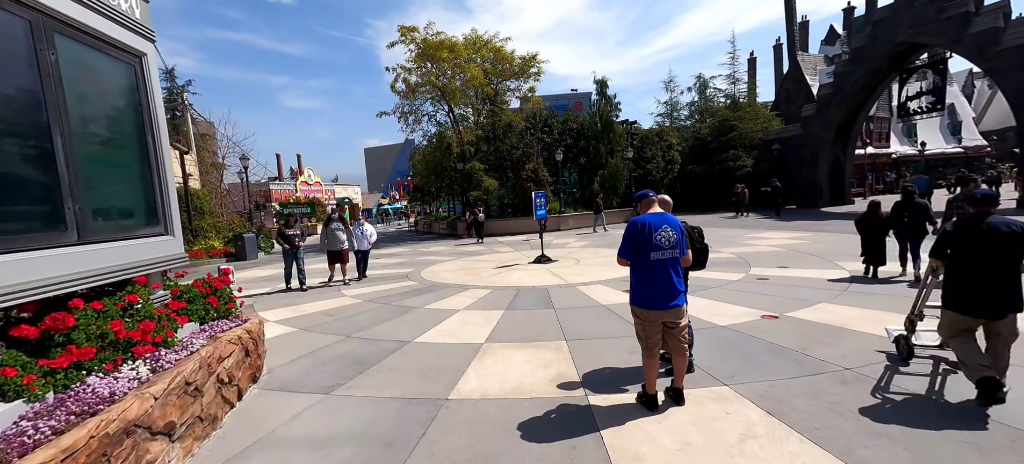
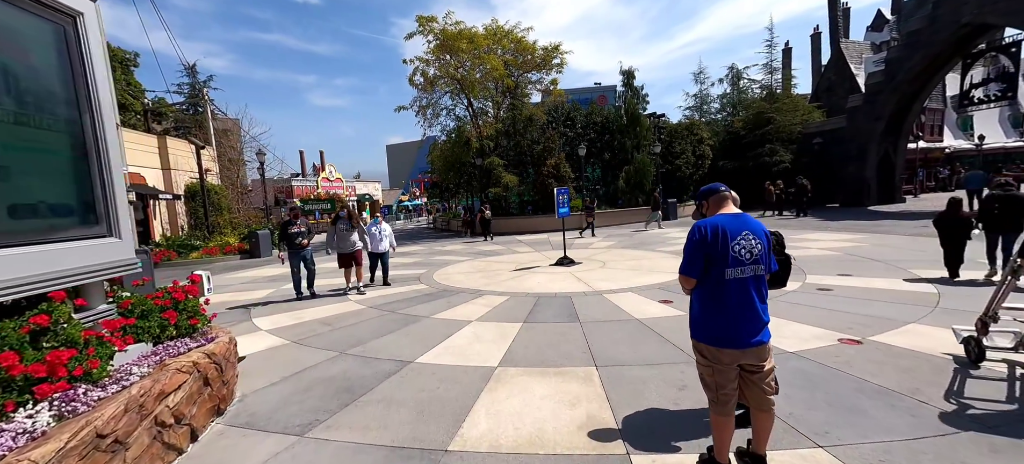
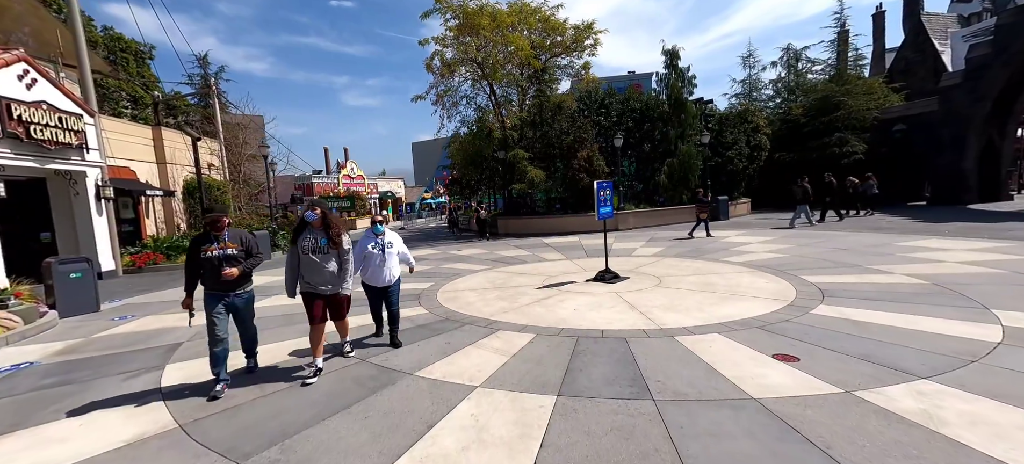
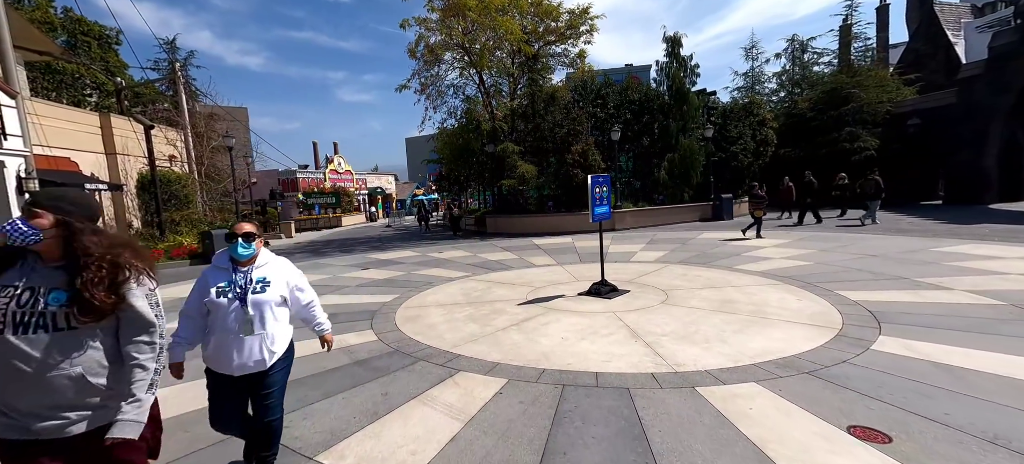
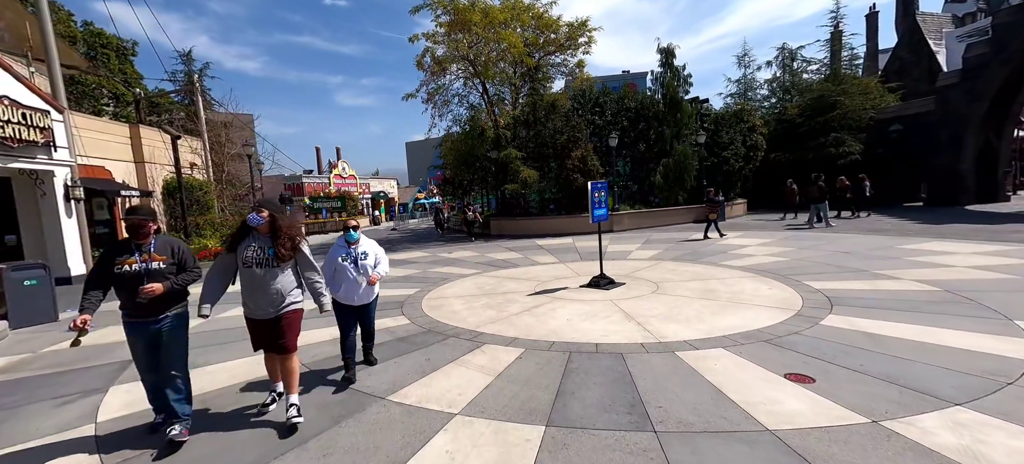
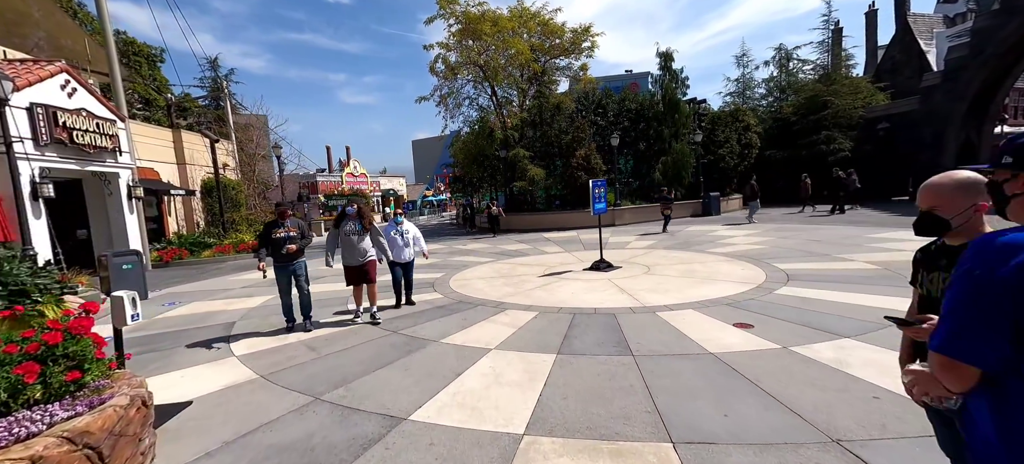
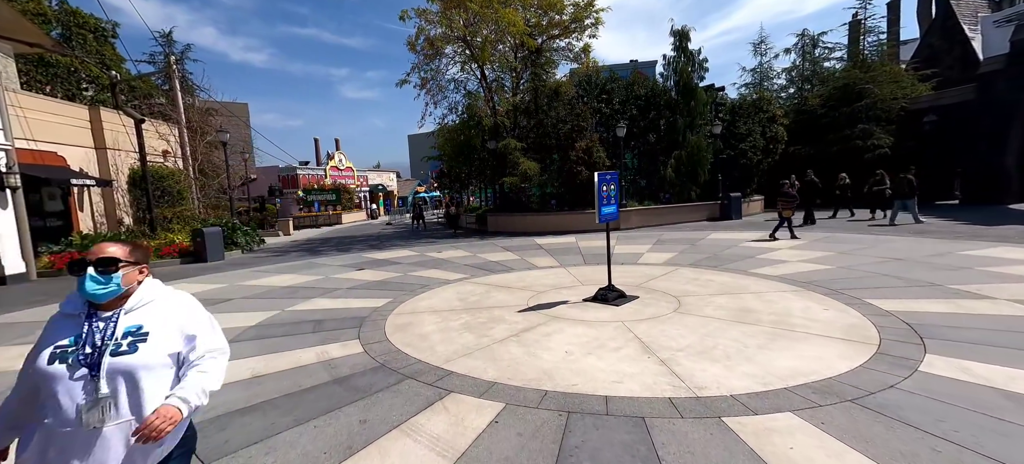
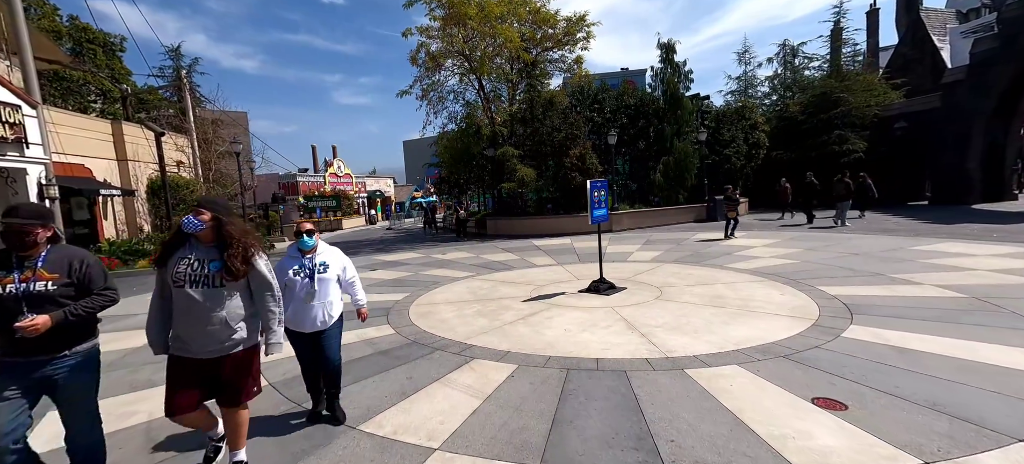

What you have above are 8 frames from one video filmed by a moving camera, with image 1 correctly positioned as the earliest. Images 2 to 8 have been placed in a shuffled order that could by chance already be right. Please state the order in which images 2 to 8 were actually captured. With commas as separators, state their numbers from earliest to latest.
2, 6, 3, 5, 8, 4, 7
